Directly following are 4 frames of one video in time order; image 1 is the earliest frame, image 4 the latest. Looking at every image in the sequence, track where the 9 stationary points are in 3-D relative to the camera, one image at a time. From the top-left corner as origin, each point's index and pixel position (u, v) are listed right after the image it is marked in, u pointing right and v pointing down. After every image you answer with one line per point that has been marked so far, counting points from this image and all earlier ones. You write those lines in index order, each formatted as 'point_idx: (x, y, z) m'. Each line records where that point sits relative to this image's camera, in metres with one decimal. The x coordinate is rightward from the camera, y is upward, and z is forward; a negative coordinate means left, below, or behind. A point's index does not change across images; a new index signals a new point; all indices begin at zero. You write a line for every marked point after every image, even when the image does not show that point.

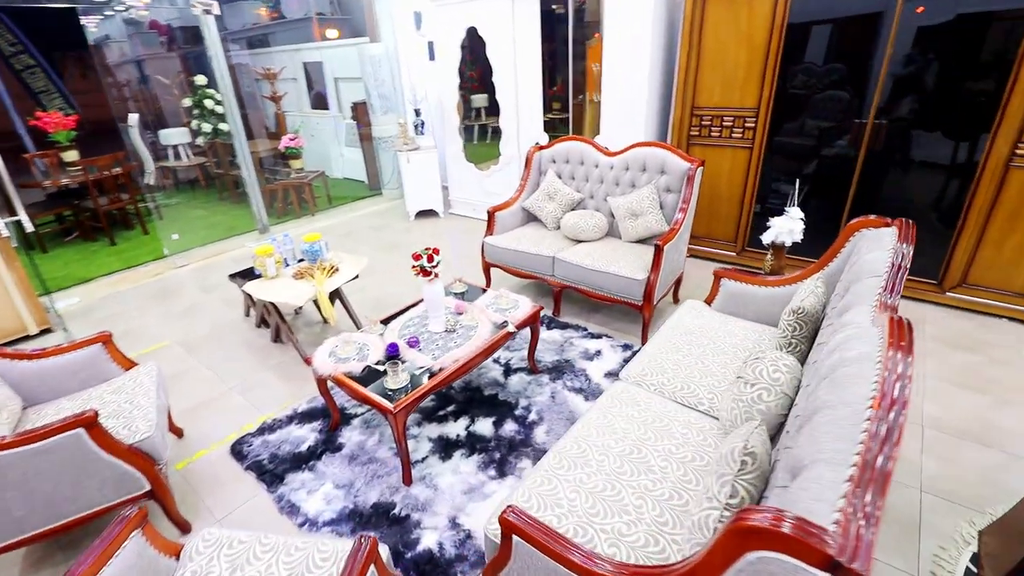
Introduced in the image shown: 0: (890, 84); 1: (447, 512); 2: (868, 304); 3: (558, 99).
0: (+2.3, +1.2, +2.9) m
1: (-0.3, -0.9, +1.9) m
2: (+1.0, 0.0, +1.3) m
3: (+0.4, +1.6, +4.2) m
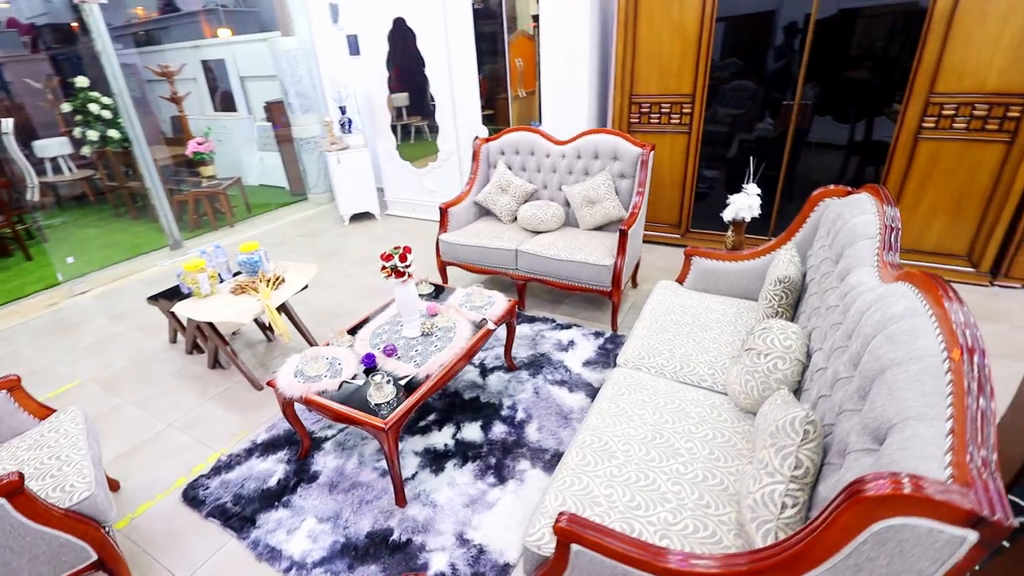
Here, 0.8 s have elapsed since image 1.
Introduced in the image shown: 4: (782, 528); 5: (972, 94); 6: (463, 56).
0: (+2.0, +1.4, +3.1) m
1: (-0.2, -0.9, +1.8) m
2: (+1.0, +0.1, +1.4) m
3: (-0.1, +1.7, +4.1) m
4: (+0.6, -0.5, +1.0) m
5: (+2.7, +1.1, +2.8) m
6: (-0.4, +1.9, +4.1) m
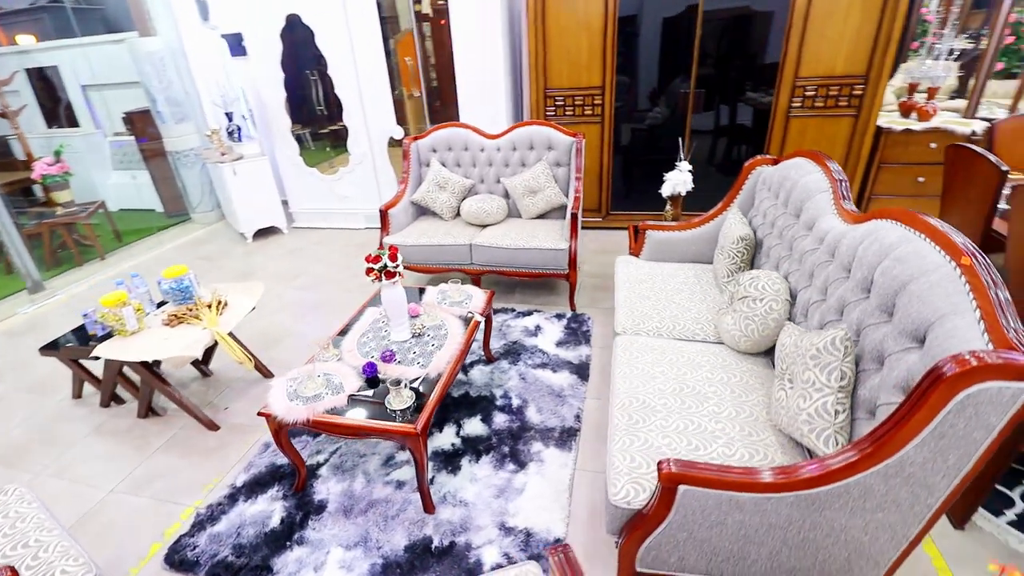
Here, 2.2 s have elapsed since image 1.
0: (+1.4, +1.7, +3.5) m
1: (-0.1, -0.8, +1.7) m
2: (+1.1, +0.3, +1.6) m
3: (-0.9, +1.6, +4.0) m
4: (+0.8, -0.4, +1.2) m
5: (+2.2, +1.5, +3.4) m
6: (-1.1, +1.9, +3.9) m
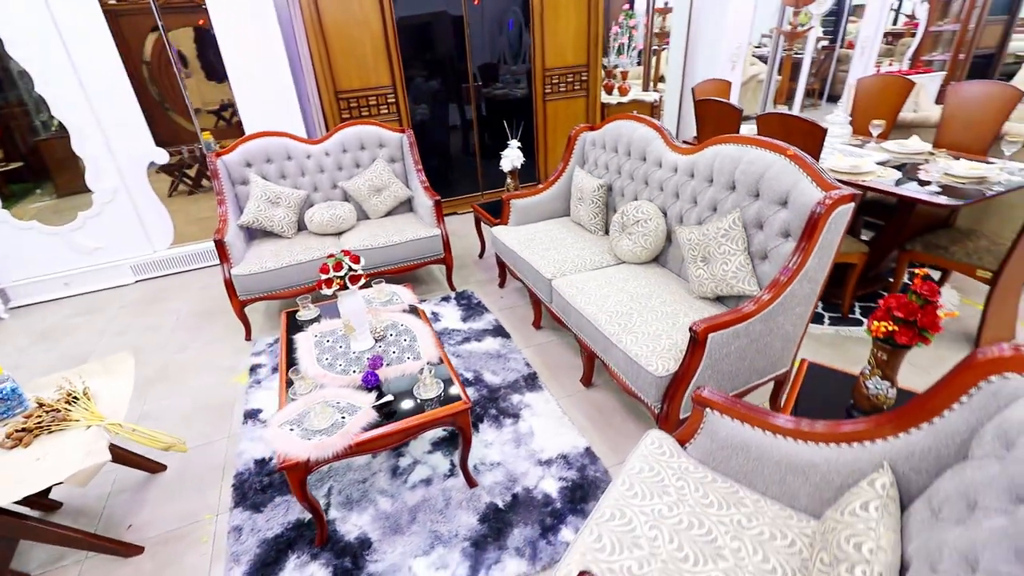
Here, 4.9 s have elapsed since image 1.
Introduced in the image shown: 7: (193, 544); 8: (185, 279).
0: (-0.3, +2.0, +4.1) m
1: (+0.1, -0.7, +1.9) m
2: (+0.8, +0.7, +2.4) m
3: (-2.4, +1.3, +3.3) m
4: (+0.9, 0.0, +1.9) m
5: (+0.5, +2.0, +4.4) m
6: (-2.6, +1.4, +3.1) m
7: (-1.1, -0.9, +1.7) m
8: (-2.4, +0.1, +3.6) m
